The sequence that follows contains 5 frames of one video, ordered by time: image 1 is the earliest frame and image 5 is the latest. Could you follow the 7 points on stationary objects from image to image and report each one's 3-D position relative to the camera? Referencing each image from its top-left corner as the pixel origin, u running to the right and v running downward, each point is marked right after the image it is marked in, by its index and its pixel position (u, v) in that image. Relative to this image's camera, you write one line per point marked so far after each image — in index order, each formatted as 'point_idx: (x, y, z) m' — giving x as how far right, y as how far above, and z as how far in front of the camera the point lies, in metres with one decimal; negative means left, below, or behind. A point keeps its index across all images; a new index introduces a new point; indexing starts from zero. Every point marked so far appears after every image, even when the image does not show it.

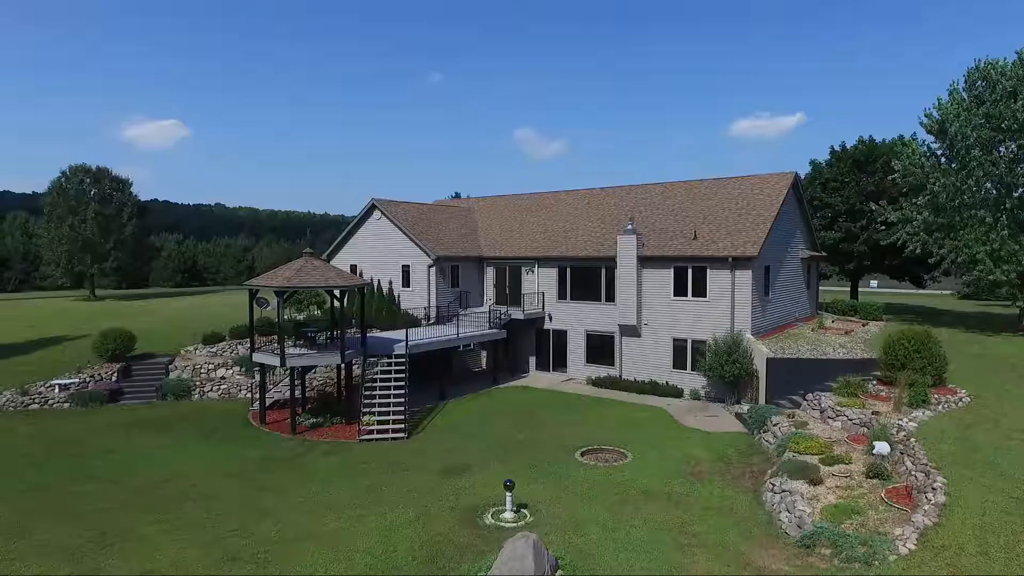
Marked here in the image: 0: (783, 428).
0: (+7.6, -3.9, +17.4) m
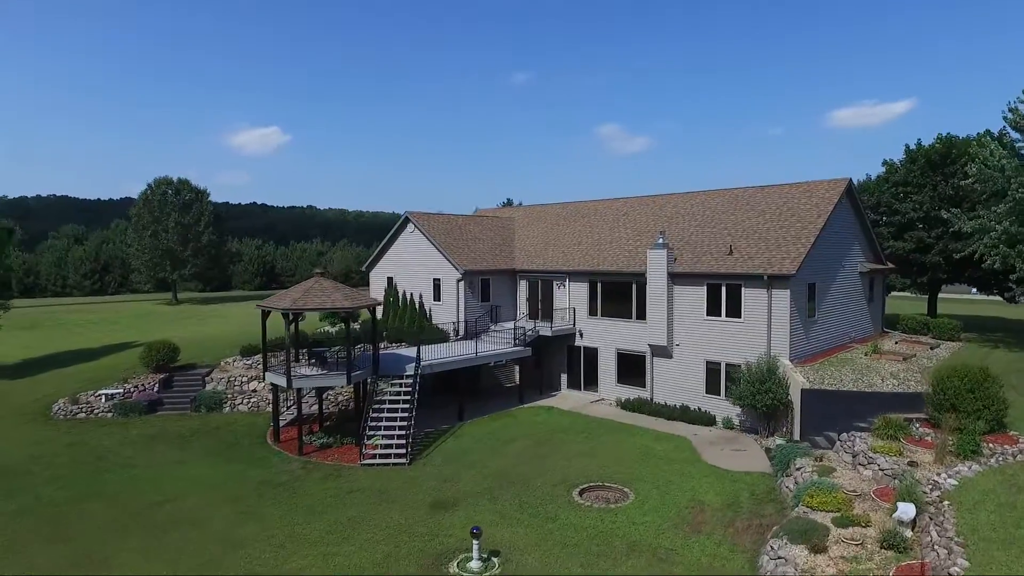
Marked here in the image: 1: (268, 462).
0: (+7.4, -4.7, +15.6) m
1: (-7.7, -5.5, +19.5) m
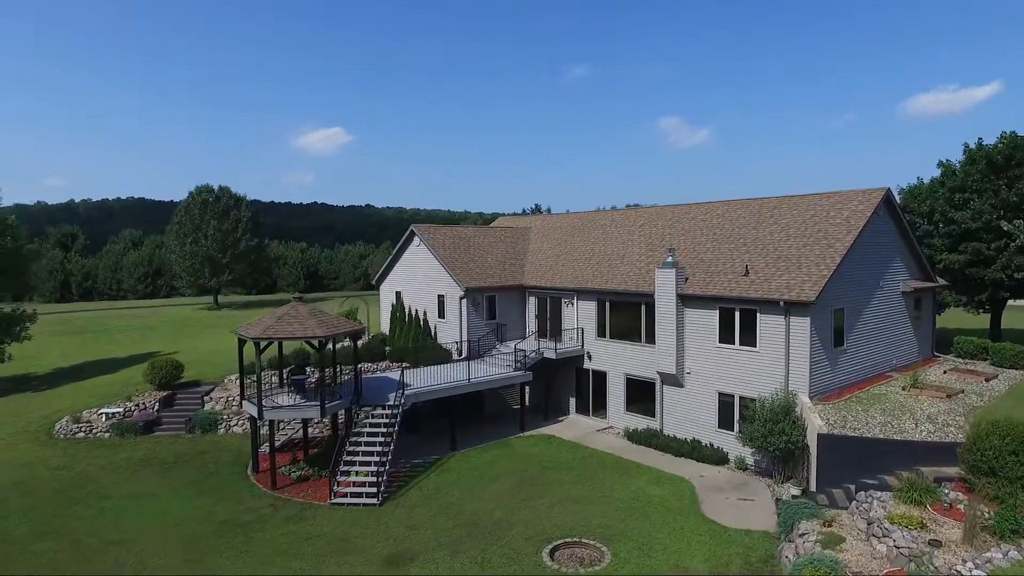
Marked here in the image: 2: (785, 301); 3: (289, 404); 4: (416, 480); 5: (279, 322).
0: (+6.4, -5.5, +13.4) m
1: (-8.3, -6.3, +18.7) m
2: (+8.3, -0.4, +18.9) m
3: (-7.1, -3.7, +19.6) m
4: (-3.1, -6.1, +19.7) m
5: (-7.2, -1.1, +19.0) m
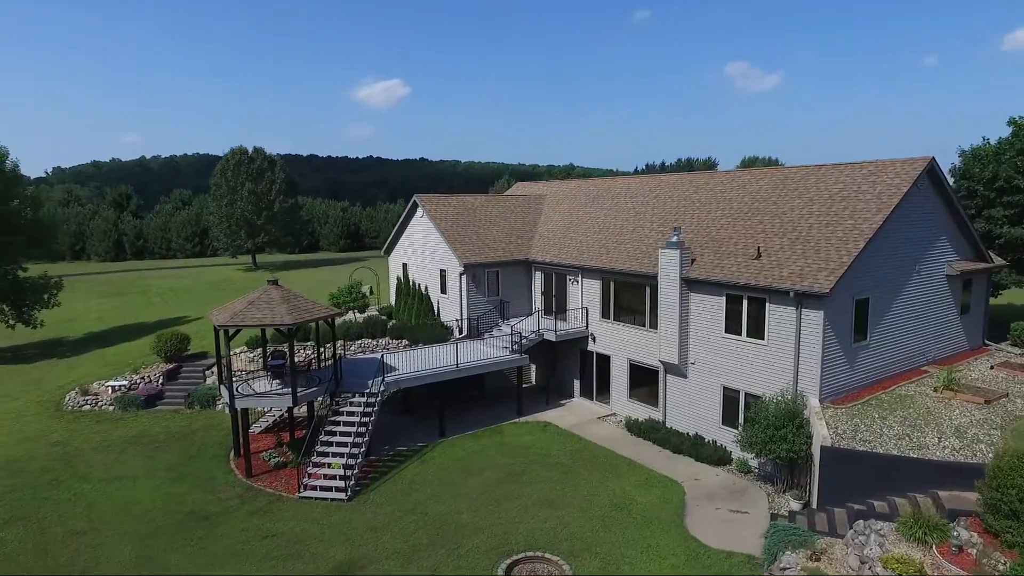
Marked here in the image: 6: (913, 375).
0: (+5.2, -5.6, +11.8) m
1: (-8.9, -5.8, +18.5) m
2: (+7.7, -0.1, +16.7) m
3: (-7.6, -3.2, +19.0) m
4: (-3.6, -5.6, +19.0) m
5: (-7.8, -0.6, +18.3) m
6: (+12.7, -2.7, +19.4) m
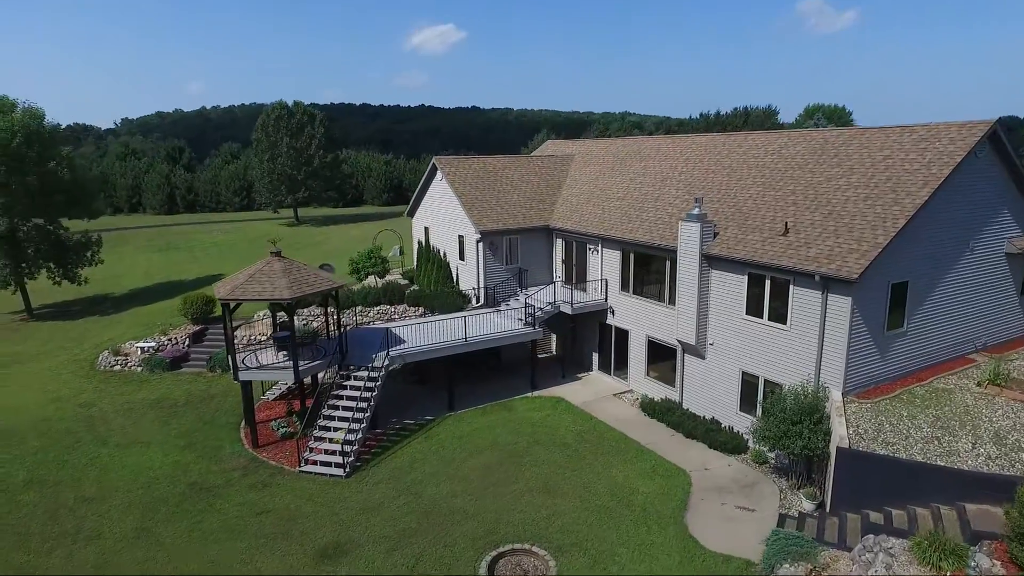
0: (+4.7, -5.5, +10.9) m
1: (-8.8, -5.0, +18.8) m
2: (+7.6, +0.3, +15.2) m
3: (-7.5, -2.3, +19.0) m
4: (-3.5, -4.8, +18.8) m
5: (-7.7, +0.2, +18.1) m
6: (+12.8, -2.1, +17.7) m
